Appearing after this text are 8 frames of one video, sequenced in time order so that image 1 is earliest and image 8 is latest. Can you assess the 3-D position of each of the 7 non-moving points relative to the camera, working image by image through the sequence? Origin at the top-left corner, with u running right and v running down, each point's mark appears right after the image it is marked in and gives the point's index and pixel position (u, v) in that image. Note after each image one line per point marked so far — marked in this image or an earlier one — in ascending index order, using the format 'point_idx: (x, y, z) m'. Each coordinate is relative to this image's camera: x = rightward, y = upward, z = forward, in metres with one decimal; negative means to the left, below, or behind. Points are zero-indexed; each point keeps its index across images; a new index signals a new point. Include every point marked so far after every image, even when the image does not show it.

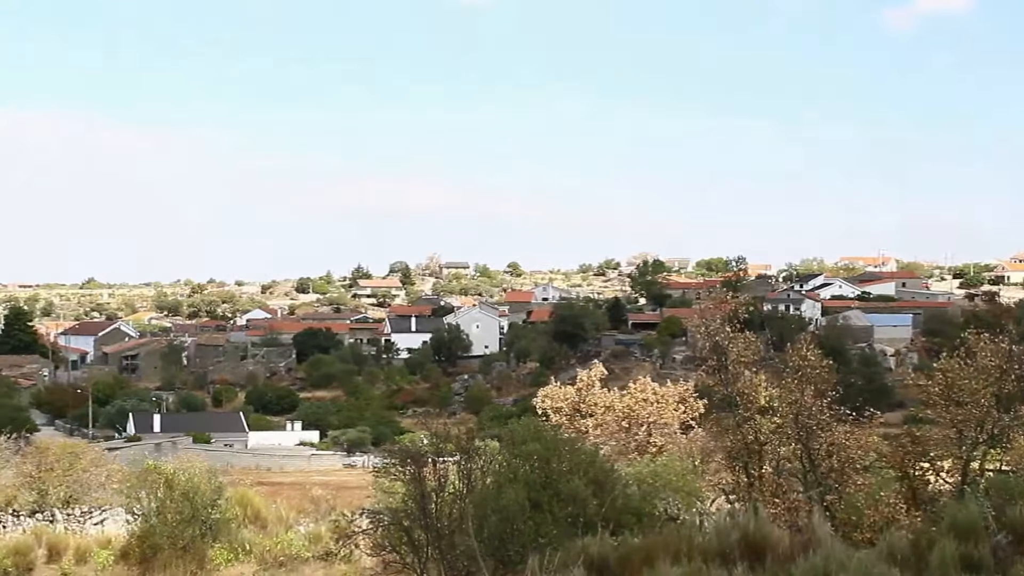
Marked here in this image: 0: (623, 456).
0: (+2.2, -3.1, +17.0) m
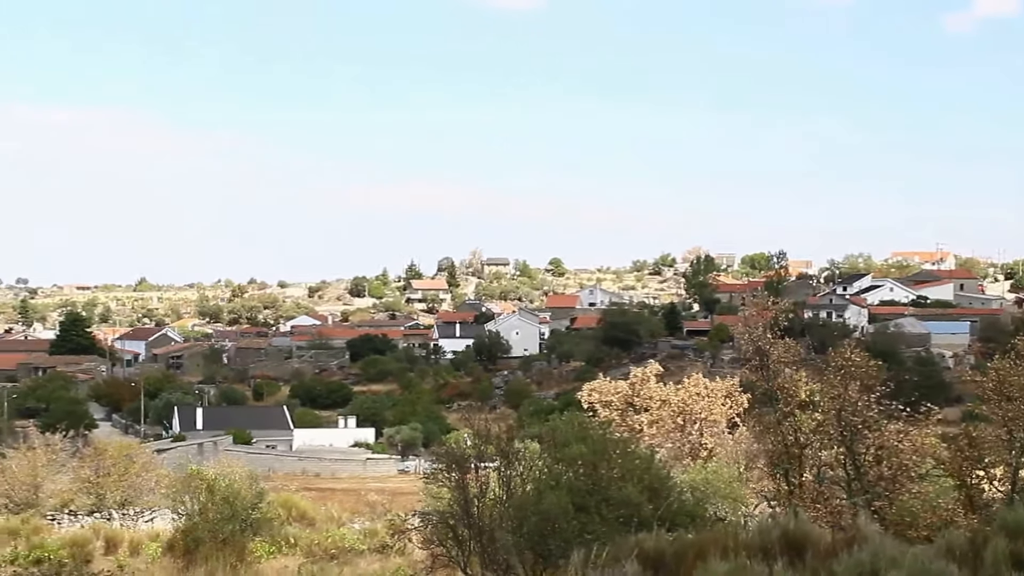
0: (+3.0, -3.1, +17.0) m
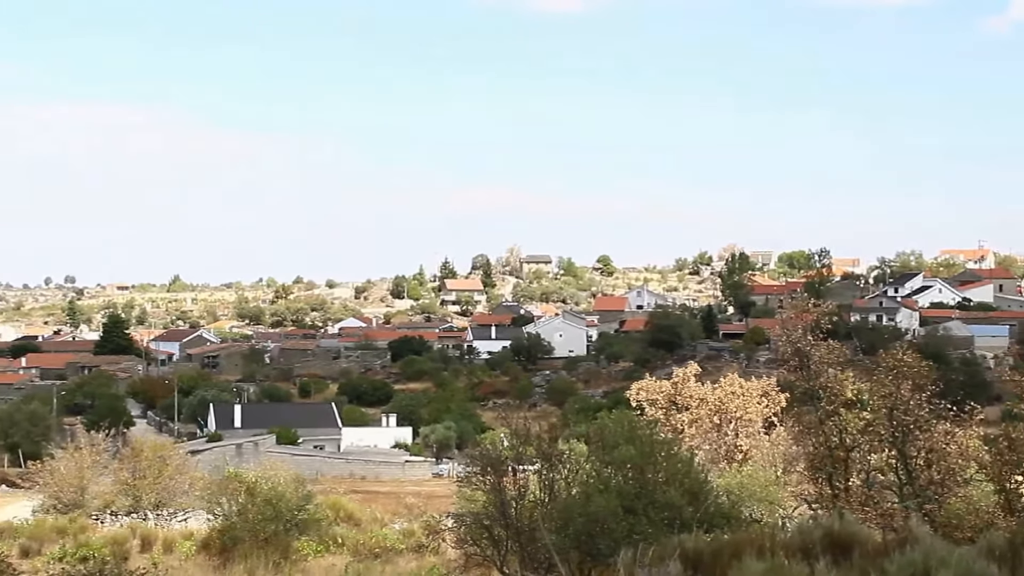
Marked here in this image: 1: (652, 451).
0: (+3.8, -3.1, +17.0) m
1: (+2.0, -2.4, +13.5) m
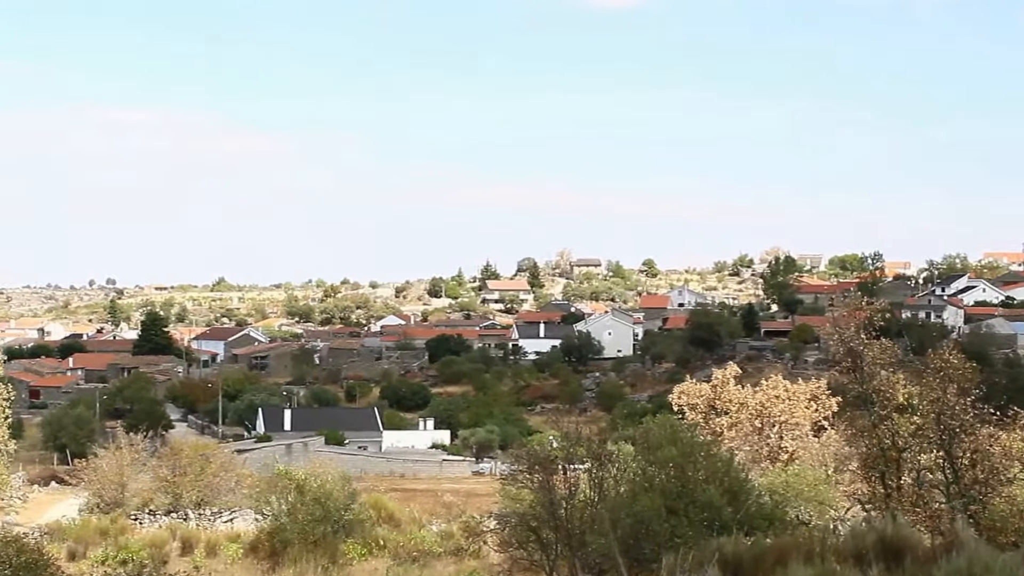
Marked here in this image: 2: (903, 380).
0: (+4.5, -3.1, +16.9) m
1: (+2.7, -2.4, +13.4) m
2: (+5.5, -1.4, +13.0) m
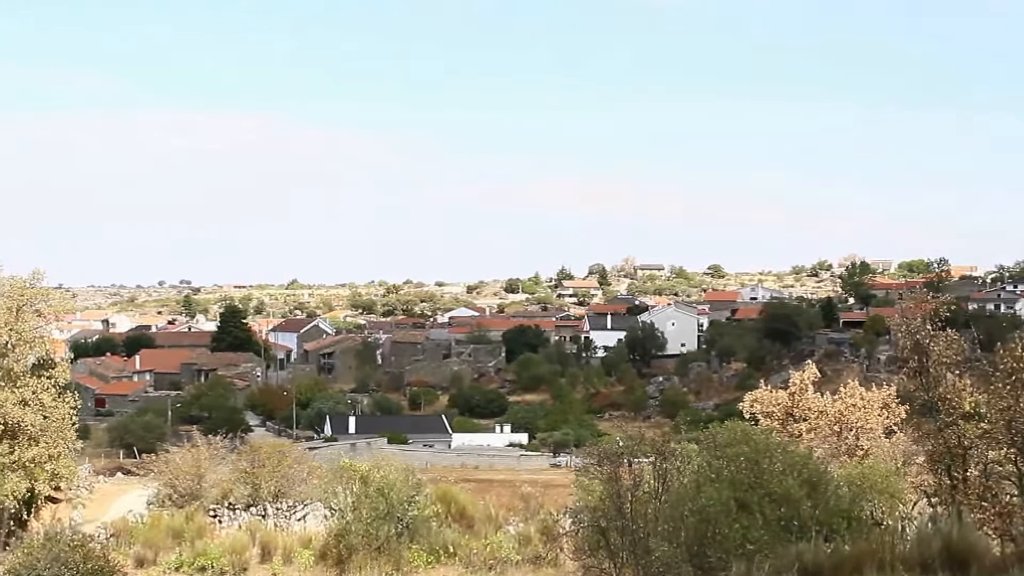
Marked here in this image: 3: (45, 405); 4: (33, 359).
0: (+5.7, -3.1, +16.5) m
1: (+3.7, -2.3, +13.2) m
2: (+6.5, -1.3, +12.6) m
3: (-9.6, -2.5, +18.8) m
4: (-10.2, -1.5, +19.6) m
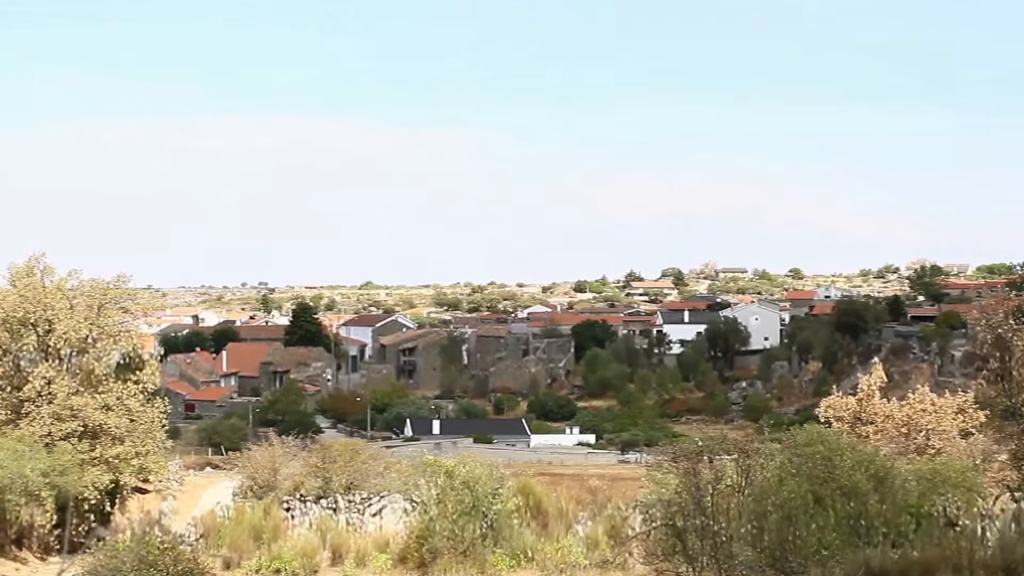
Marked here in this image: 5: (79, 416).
0: (+7.0, -3.1, +16.3) m
1: (+4.8, -2.2, +13.0) m
2: (+7.6, -1.2, +12.3) m
3: (-8.1, -2.5, +19.3) m
4: (-8.7, -1.5, +20.2) m
5: (-8.8, -2.6, +18.5) m
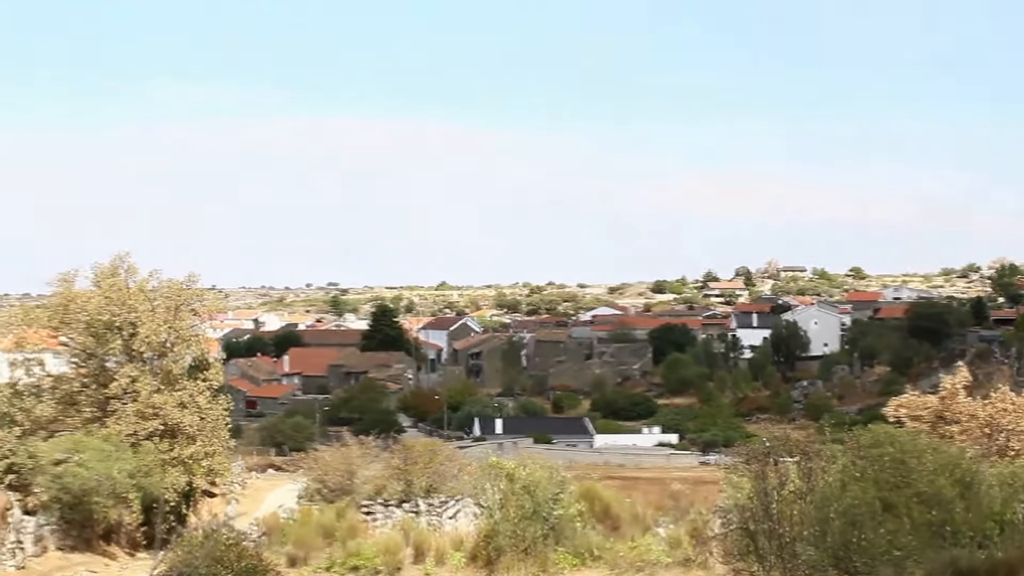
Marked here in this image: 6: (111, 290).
0: (+8.2, -3.1, +16.0) m
1: (+5.9, -2.3, +12.9) m
2: (+8.6, -1.3, +12.0) m
3: (-6.7, -2.6, +19.8) m
4: (-7.3, -1.6, +20.7) m
5: (-7.5, -2.7, +19.1) m
6: (-9.0, -0.1, +20.0) m
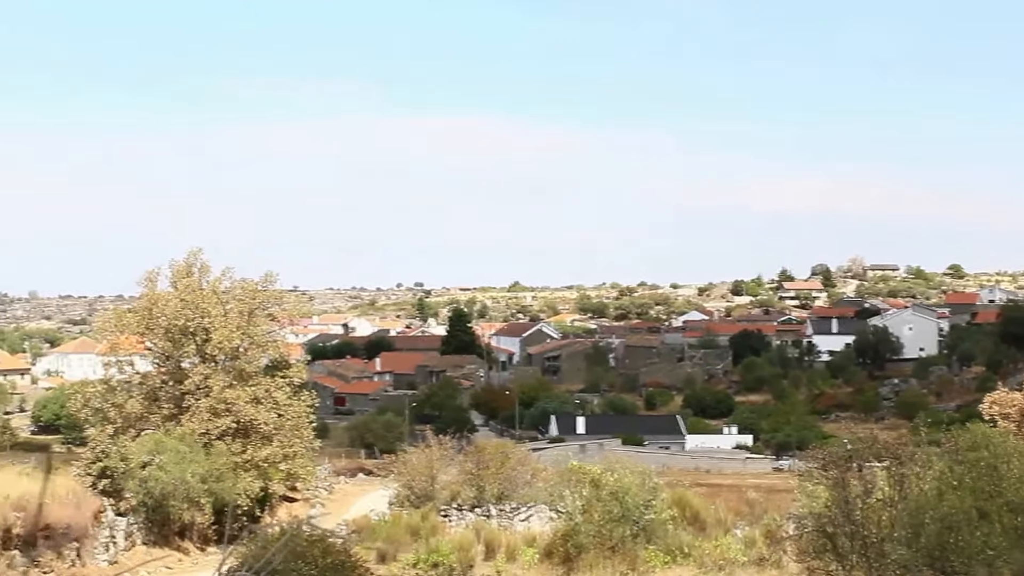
0: (+9.7, -3.2, +15.8) m
1: (+7.2, -2.3, +12.8) m
2: (+9.9, -1.3, +11.8) m
3: (-4.9, -2.6, +20.6) m
4: (-5.4, -1.7, +21.5) m
5: (-5.7, -2.8, +19.9) m
6: (-7.2, -0.1, +20.9) m
